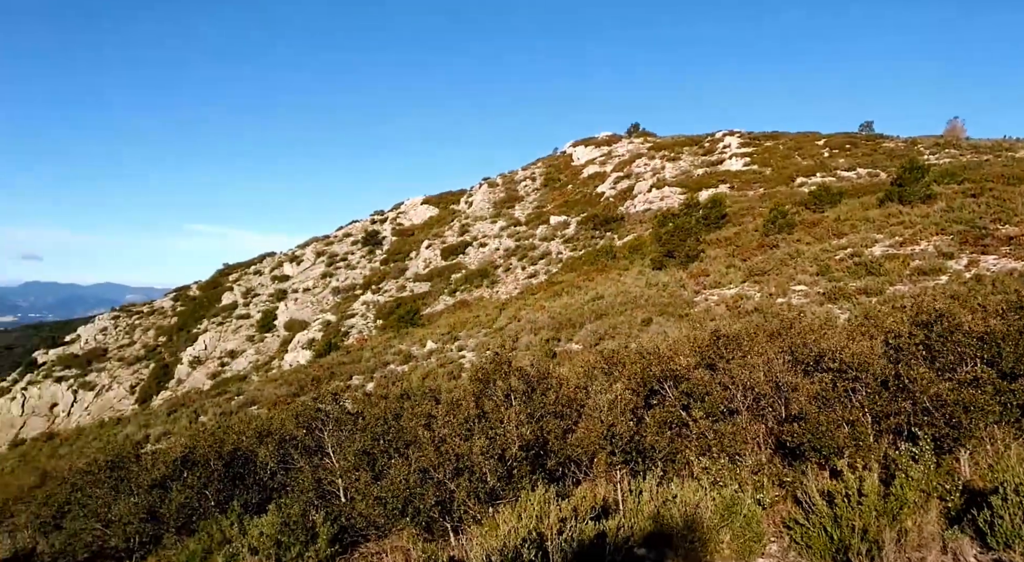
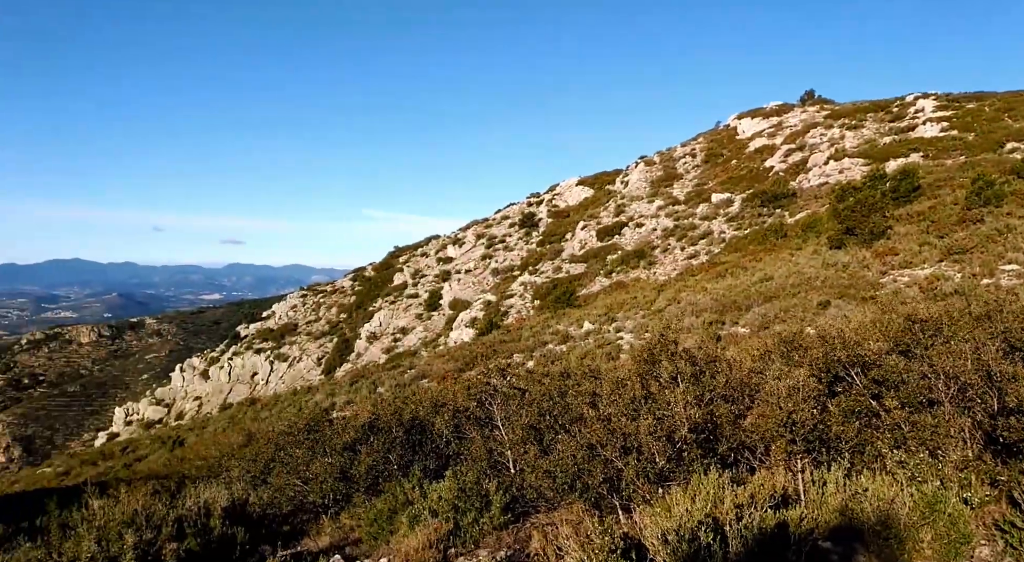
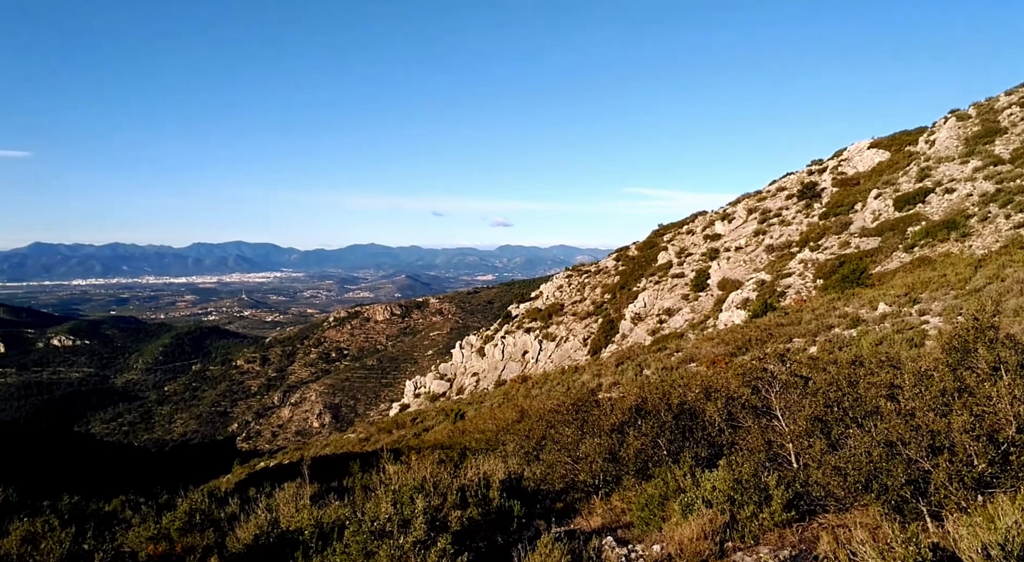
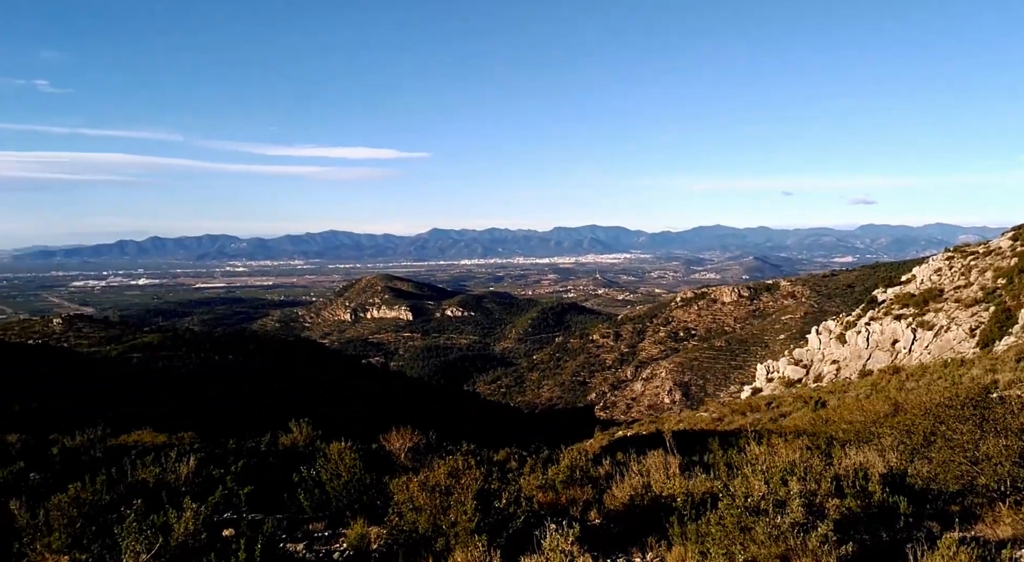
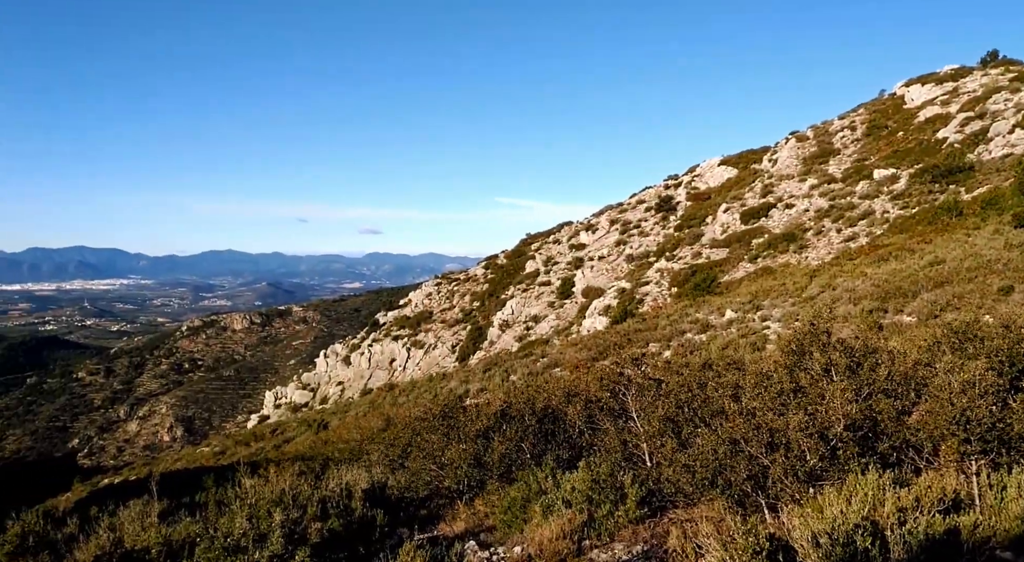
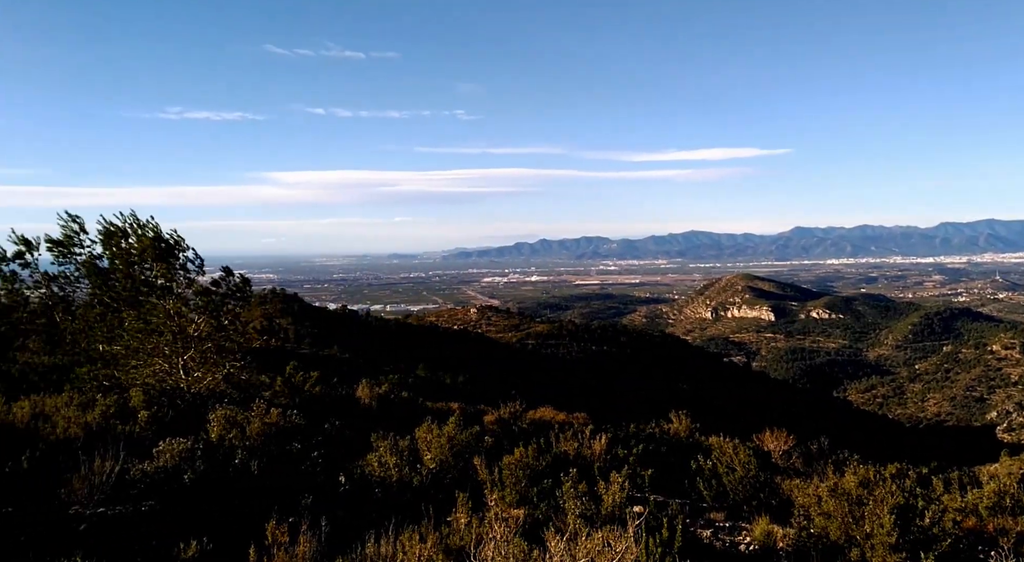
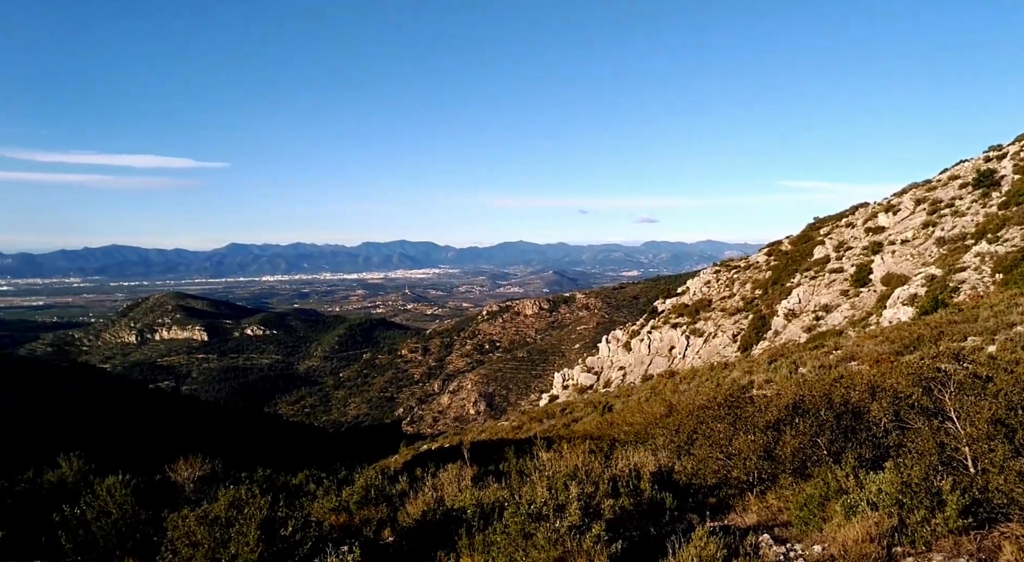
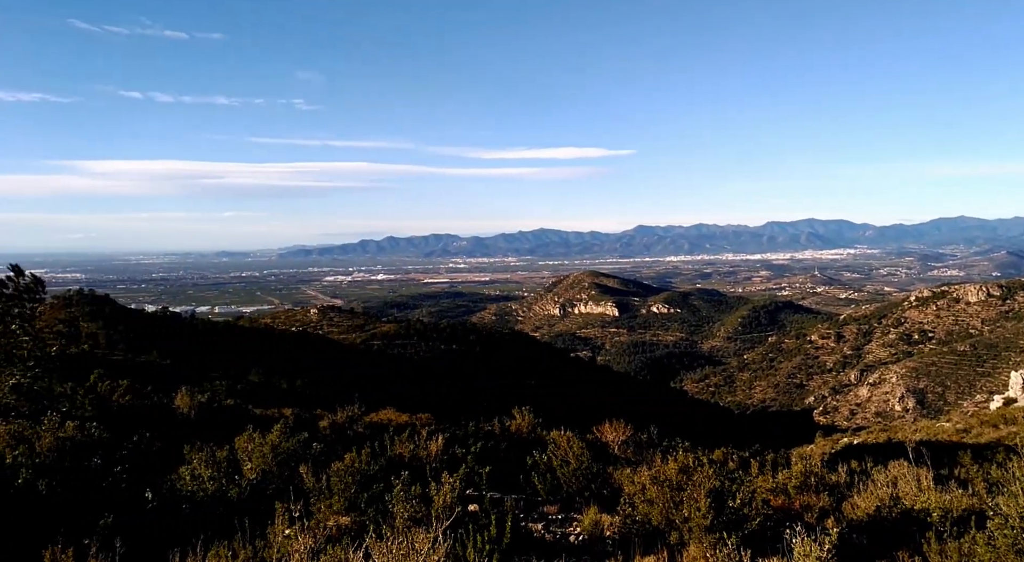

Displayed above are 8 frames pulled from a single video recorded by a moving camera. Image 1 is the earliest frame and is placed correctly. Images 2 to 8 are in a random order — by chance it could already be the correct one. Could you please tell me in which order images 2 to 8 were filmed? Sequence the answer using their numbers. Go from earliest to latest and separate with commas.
2, 5, 3, 7, 4, 8, 6
